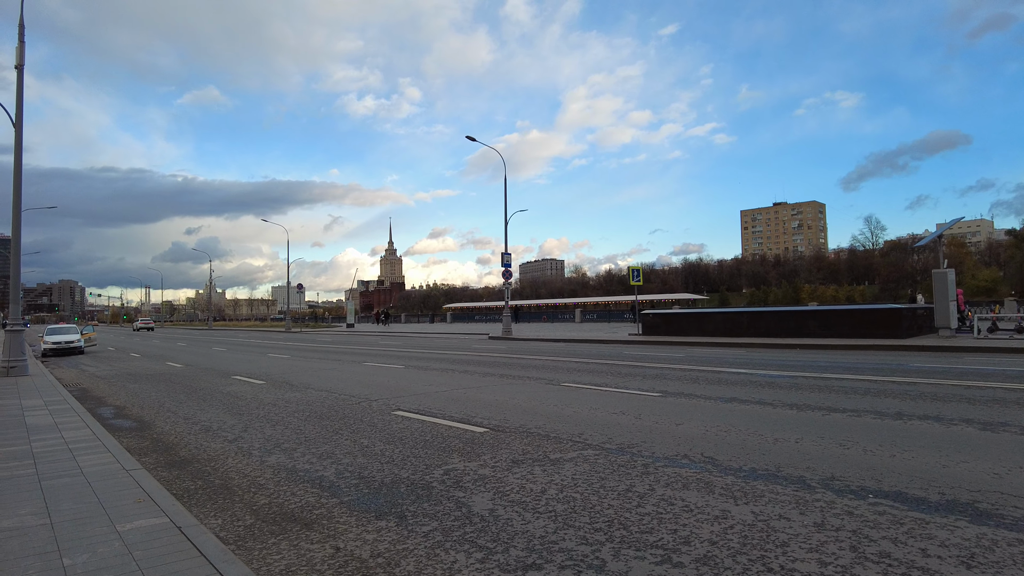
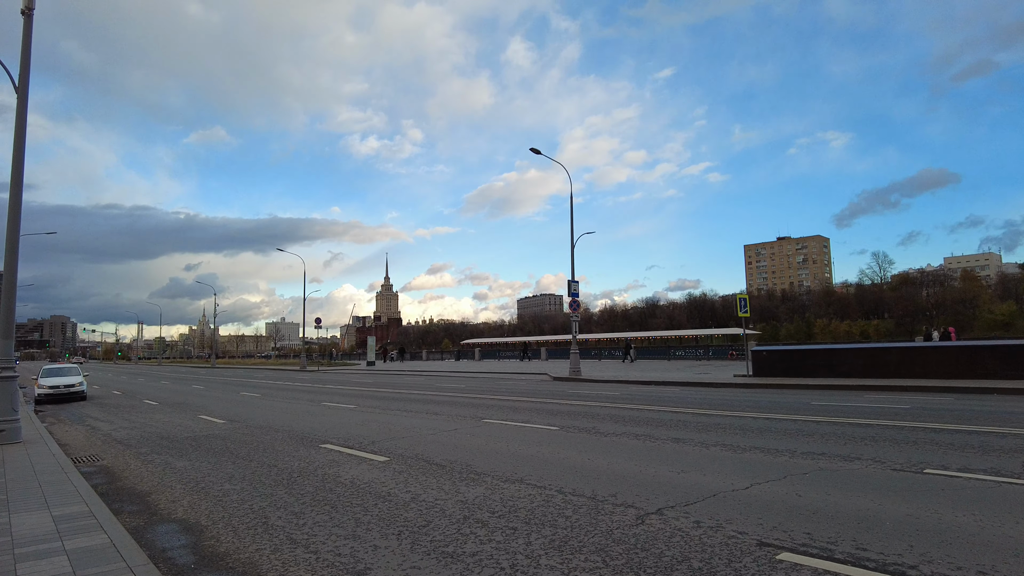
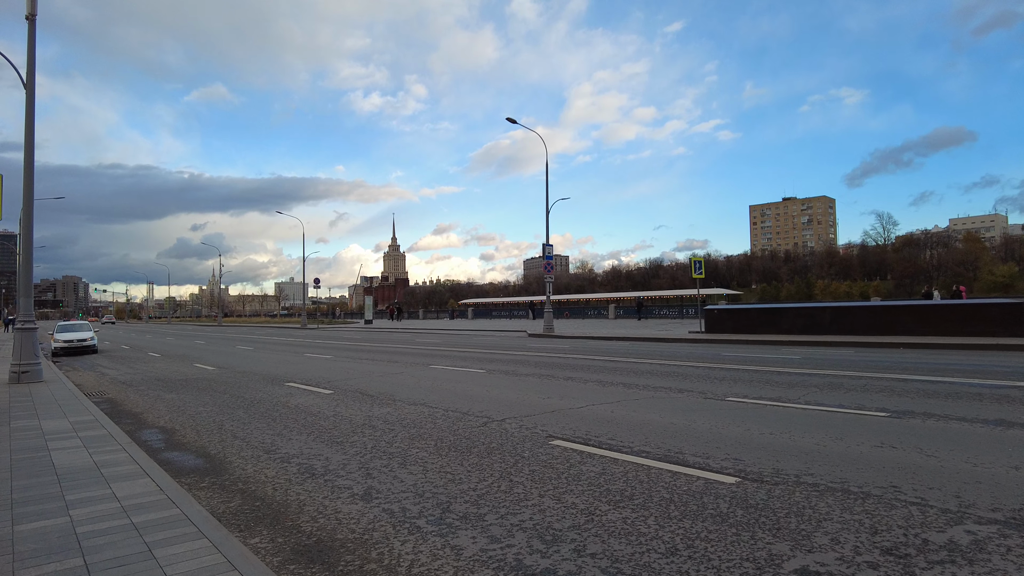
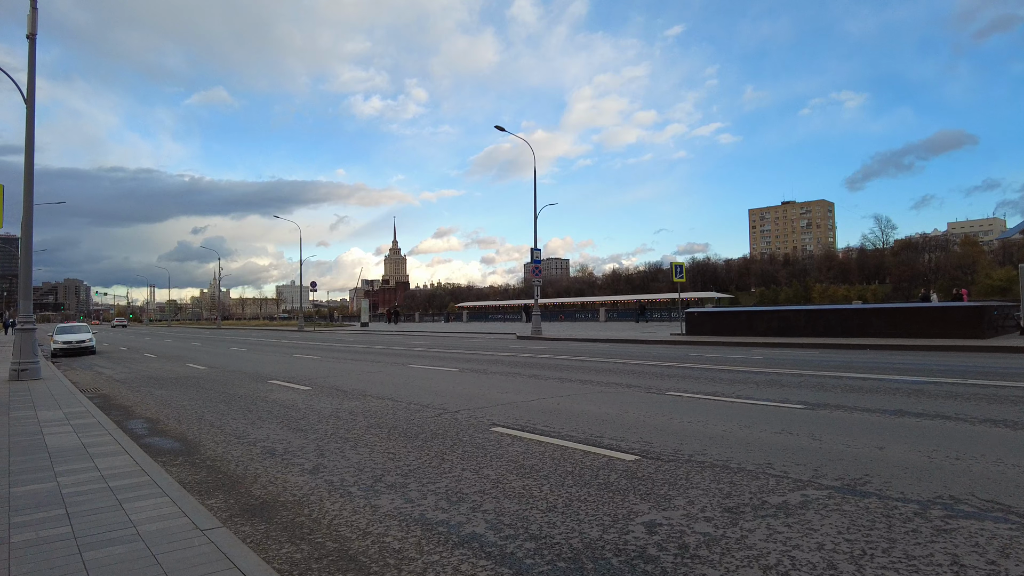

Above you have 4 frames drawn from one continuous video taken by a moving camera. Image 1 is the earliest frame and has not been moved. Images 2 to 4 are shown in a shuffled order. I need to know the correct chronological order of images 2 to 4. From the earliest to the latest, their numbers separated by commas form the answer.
4, 3, 2
